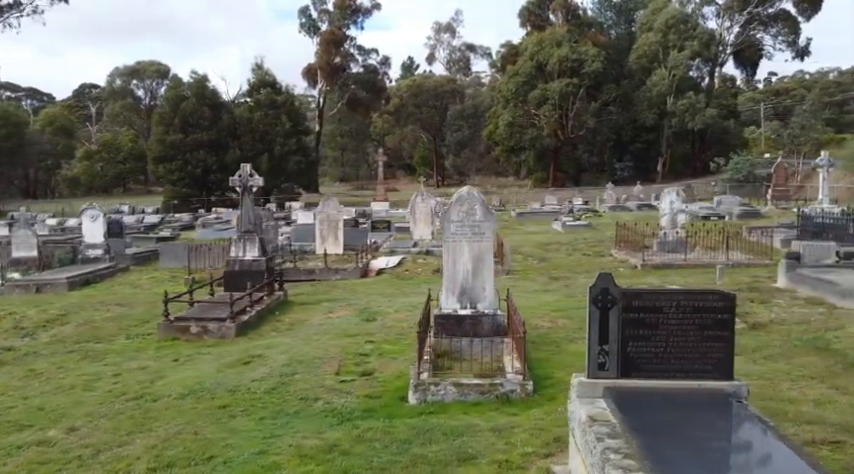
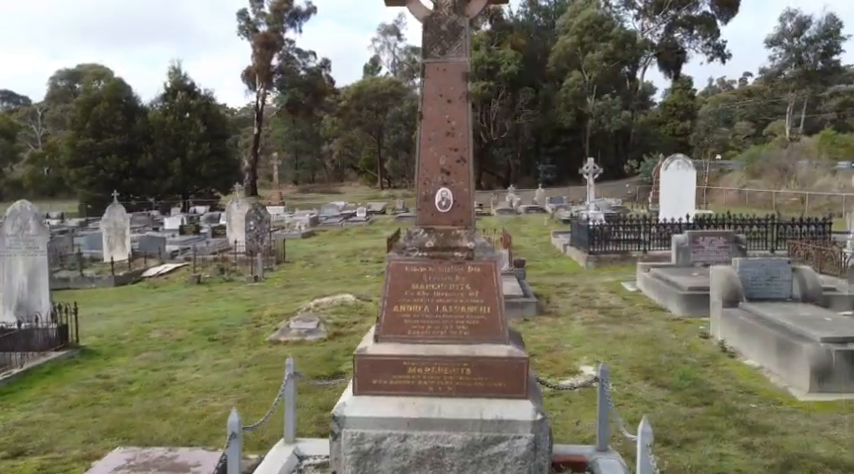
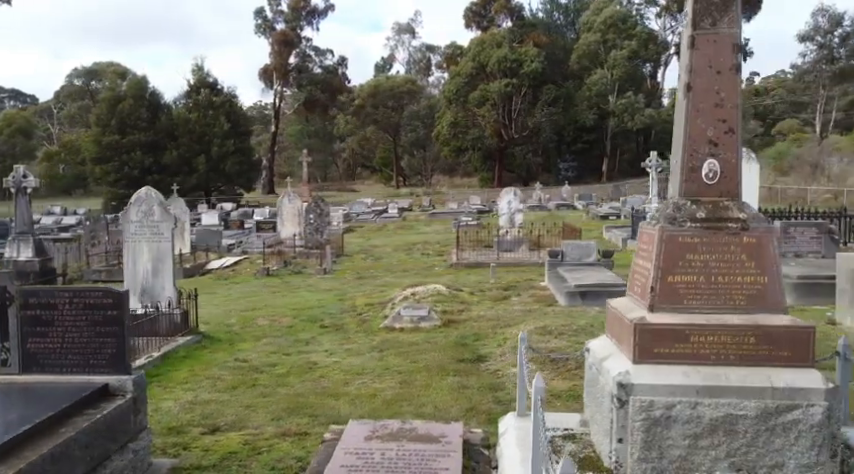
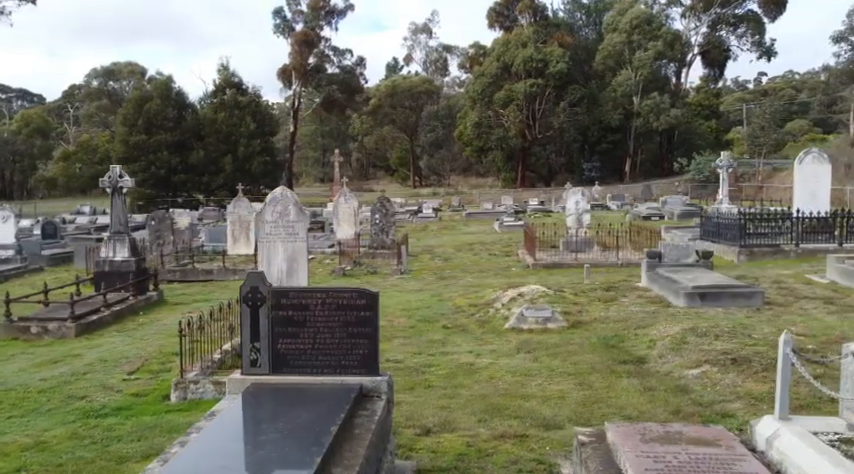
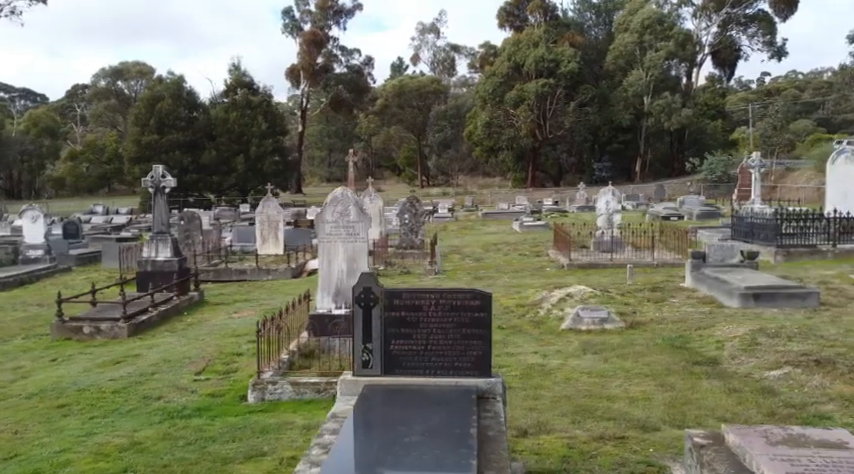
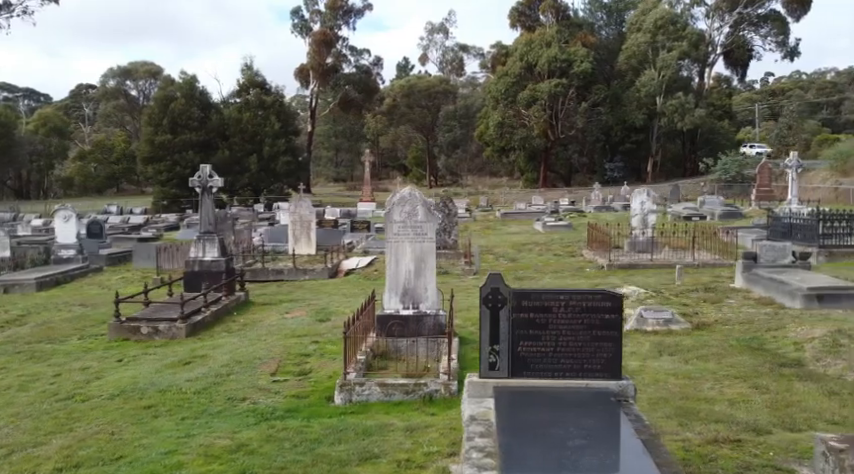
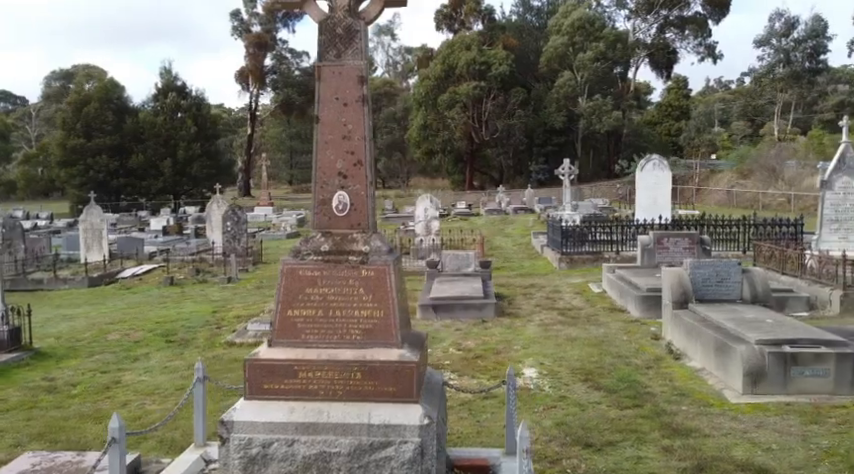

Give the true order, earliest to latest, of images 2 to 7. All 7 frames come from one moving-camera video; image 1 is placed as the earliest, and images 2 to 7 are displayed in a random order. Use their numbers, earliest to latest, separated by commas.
6, 5, 4, 3, 2, 7
